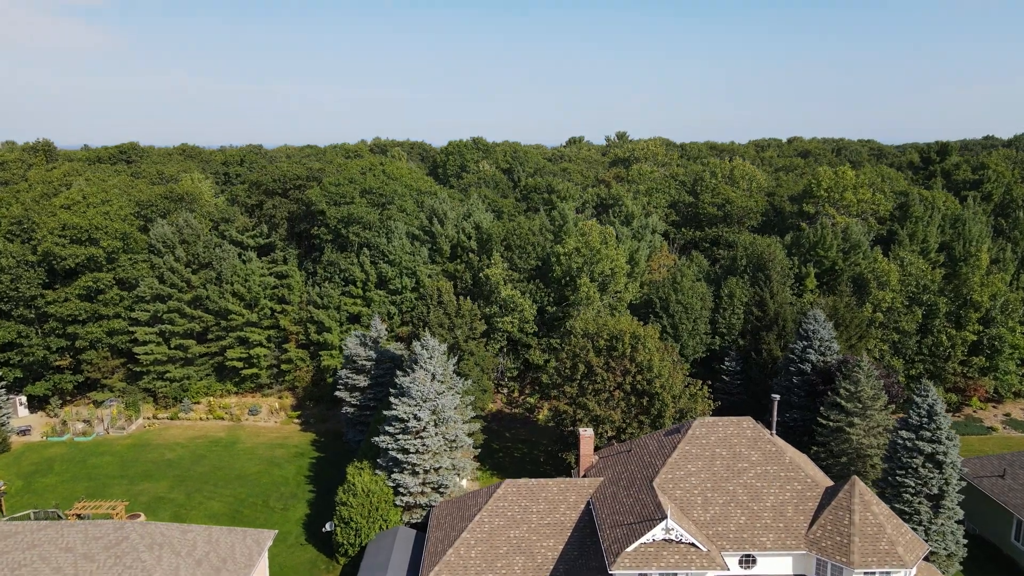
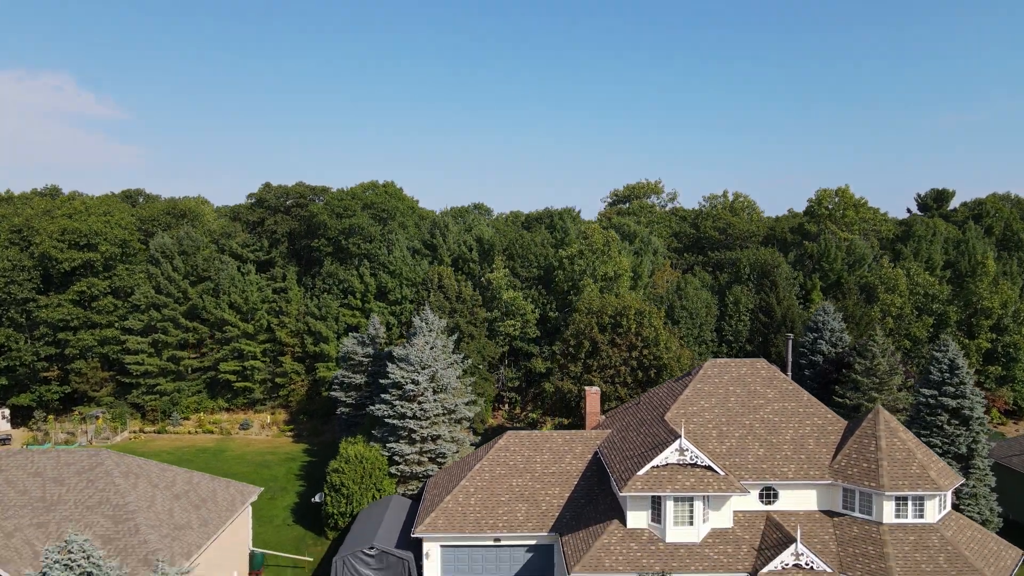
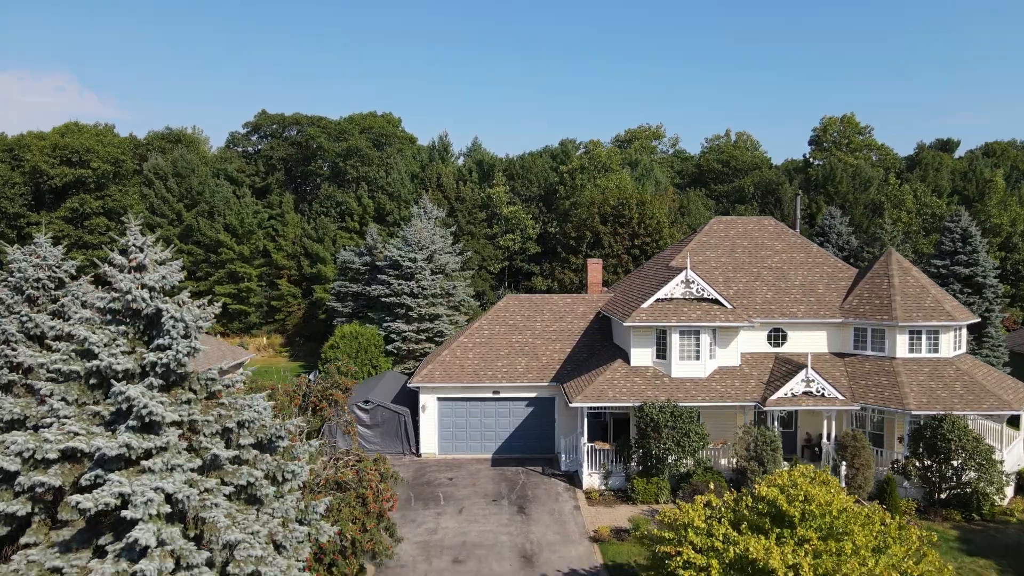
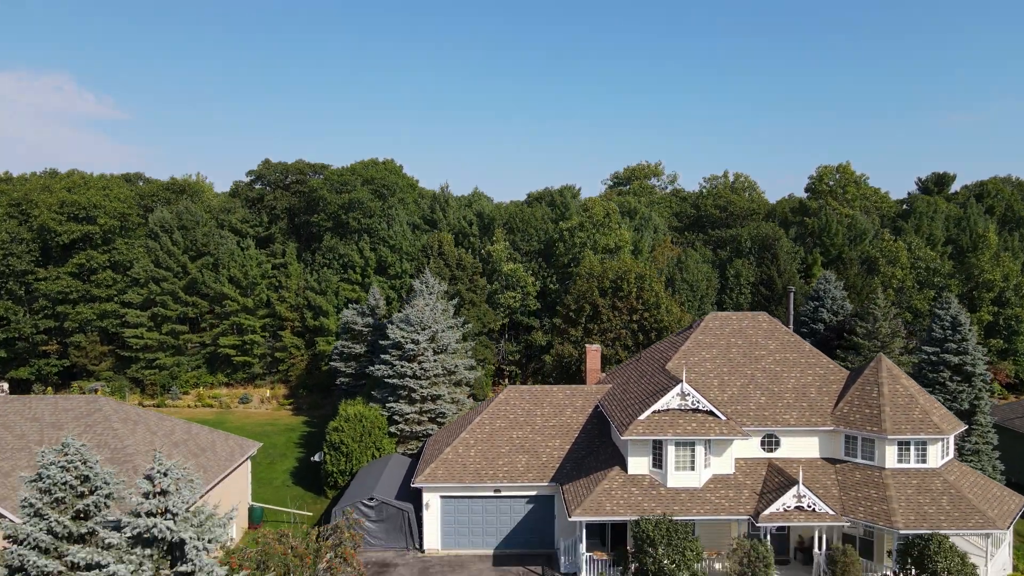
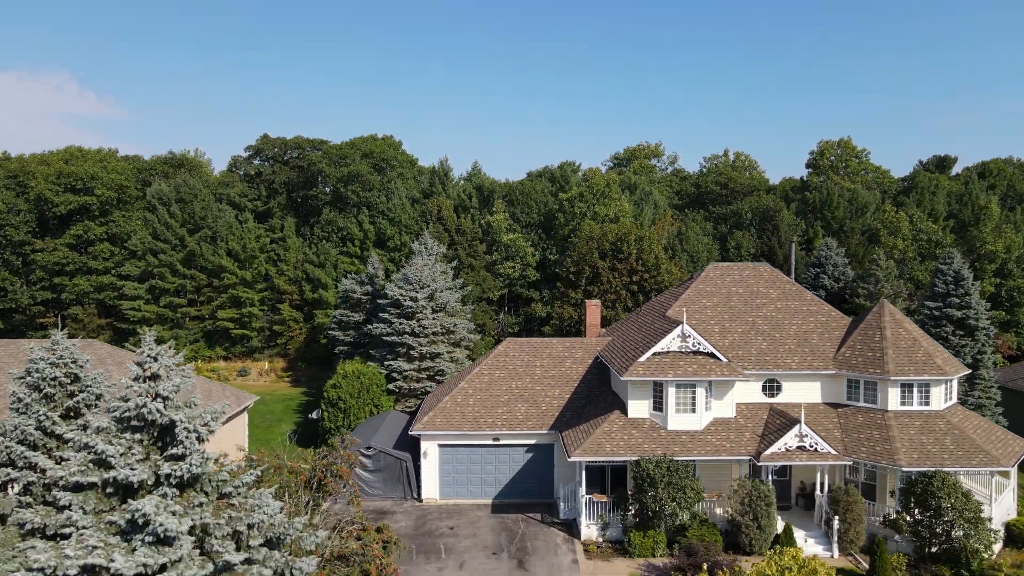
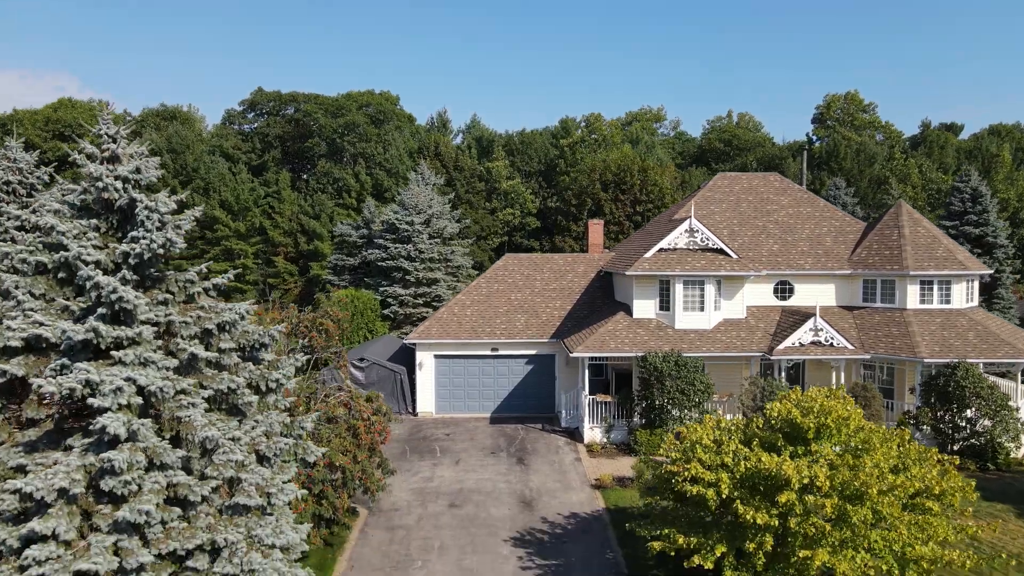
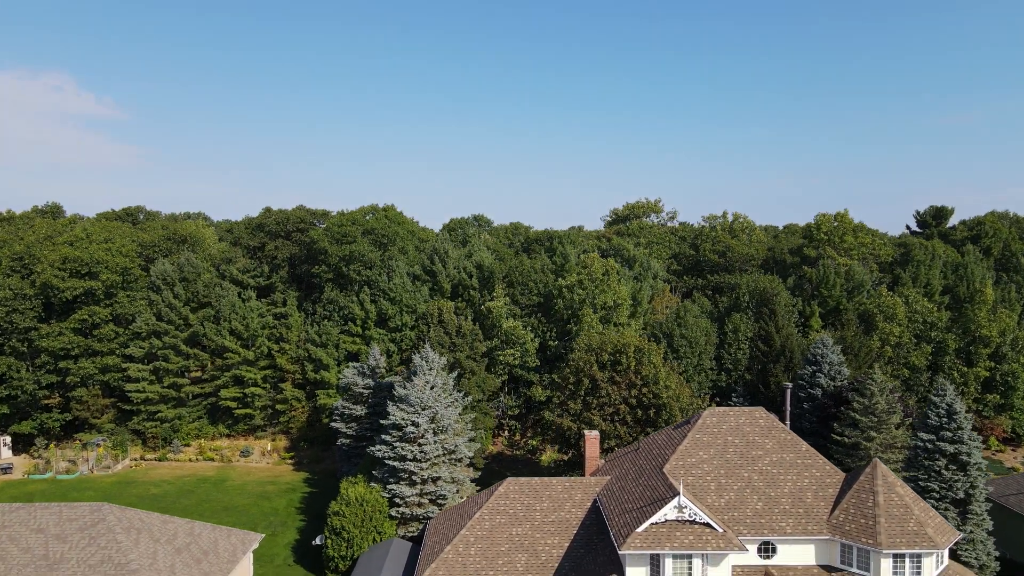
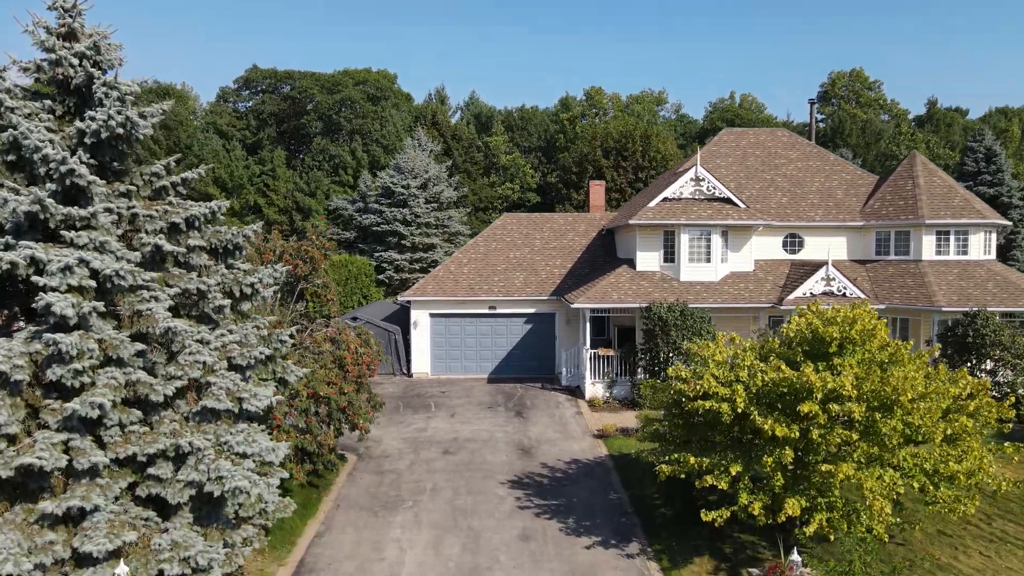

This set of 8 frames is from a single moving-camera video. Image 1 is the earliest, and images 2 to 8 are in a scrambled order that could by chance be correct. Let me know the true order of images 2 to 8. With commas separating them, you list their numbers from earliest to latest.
7, 2, 4, 5, 3, 6, 8
